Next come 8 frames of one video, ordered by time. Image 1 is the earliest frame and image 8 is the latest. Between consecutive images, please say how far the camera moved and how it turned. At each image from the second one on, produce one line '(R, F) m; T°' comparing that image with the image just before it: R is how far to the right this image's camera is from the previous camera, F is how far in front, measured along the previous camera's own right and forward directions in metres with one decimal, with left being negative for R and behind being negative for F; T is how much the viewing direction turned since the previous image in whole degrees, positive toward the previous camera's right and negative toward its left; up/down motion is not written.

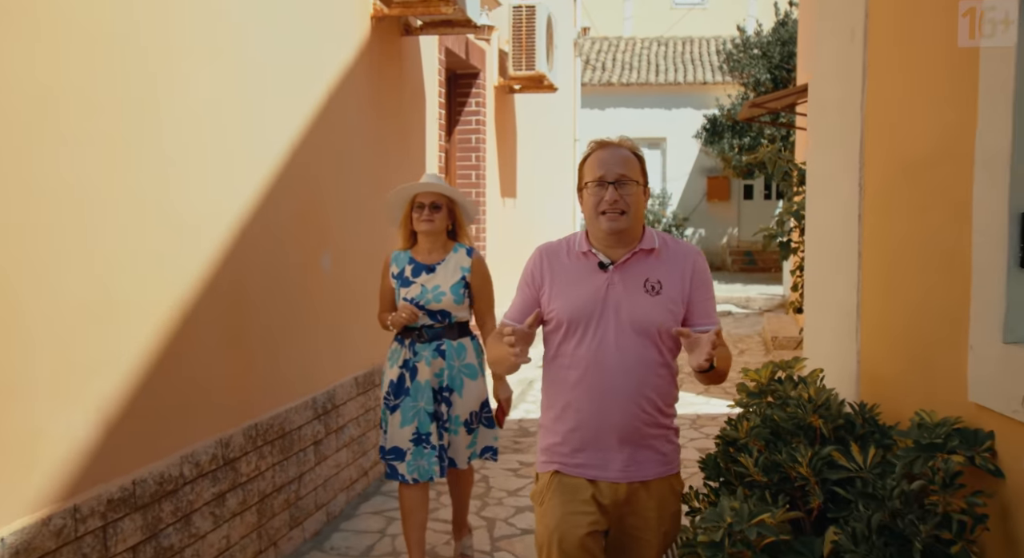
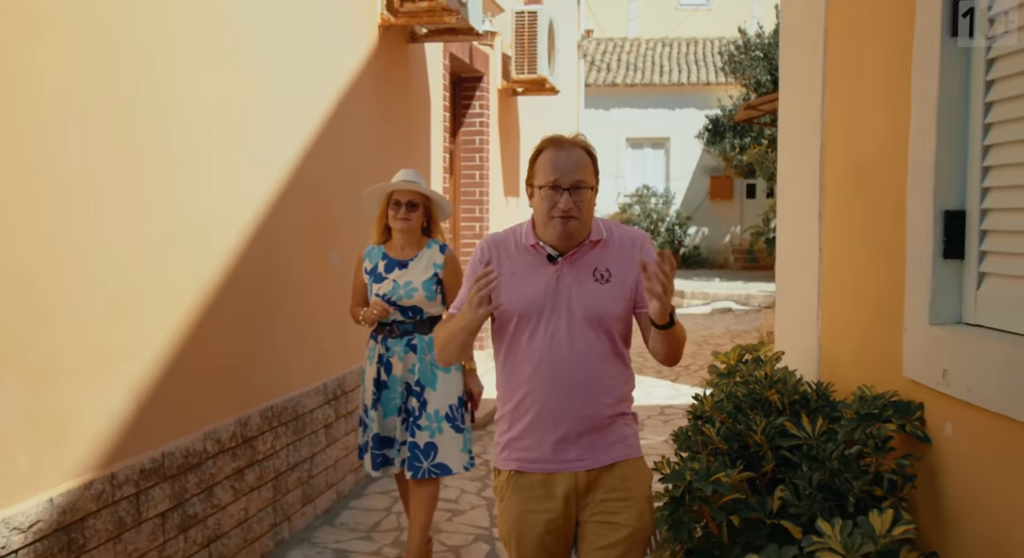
(+0.1, -0.3) m; -1°
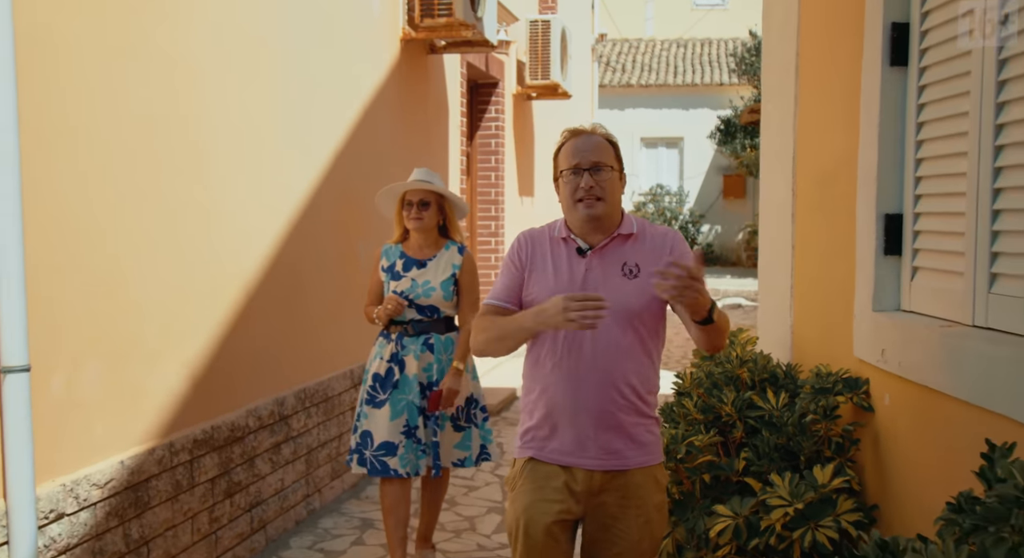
(0.0, -0.5) m; -1°
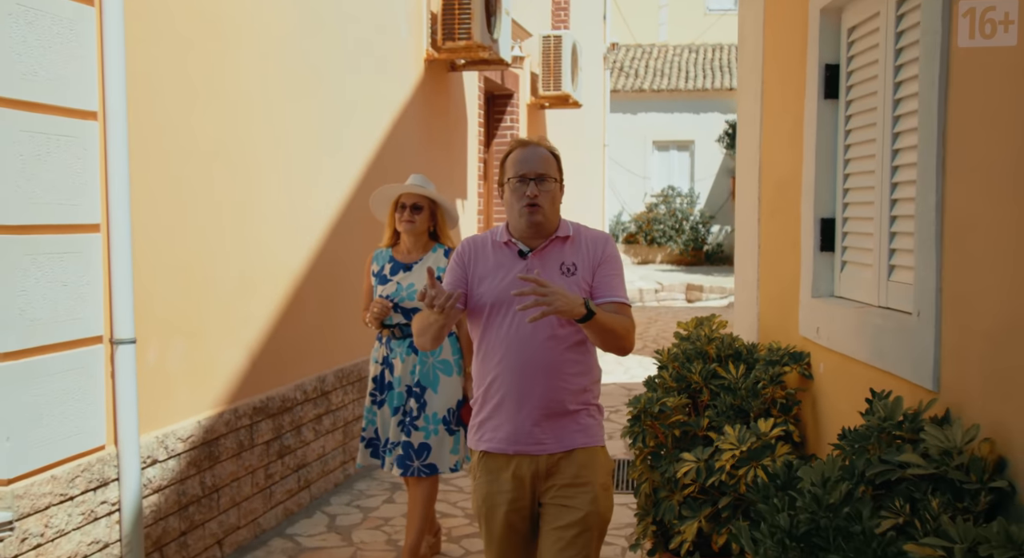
(0.0, -0.7) m; -1°
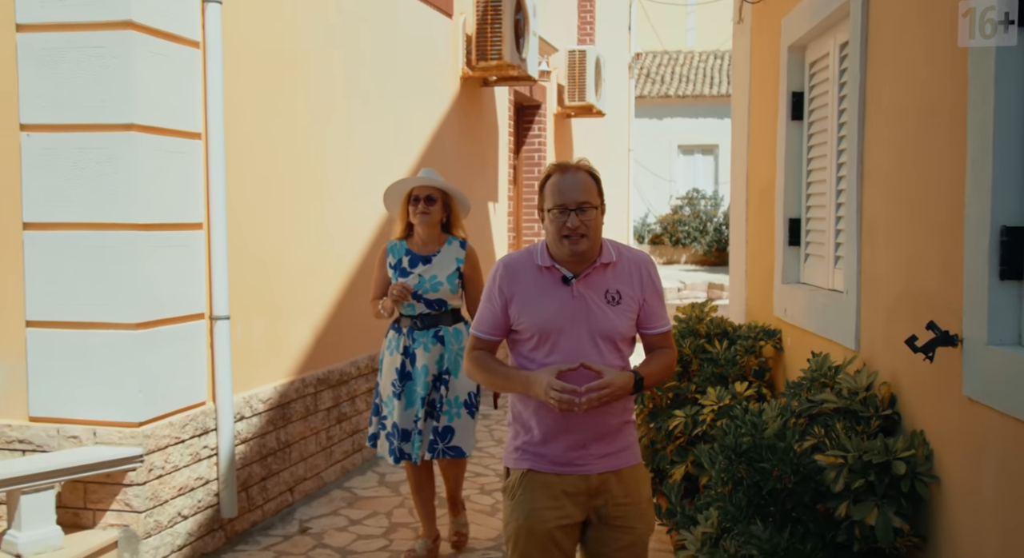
(0.0, -0.8) m; -2°
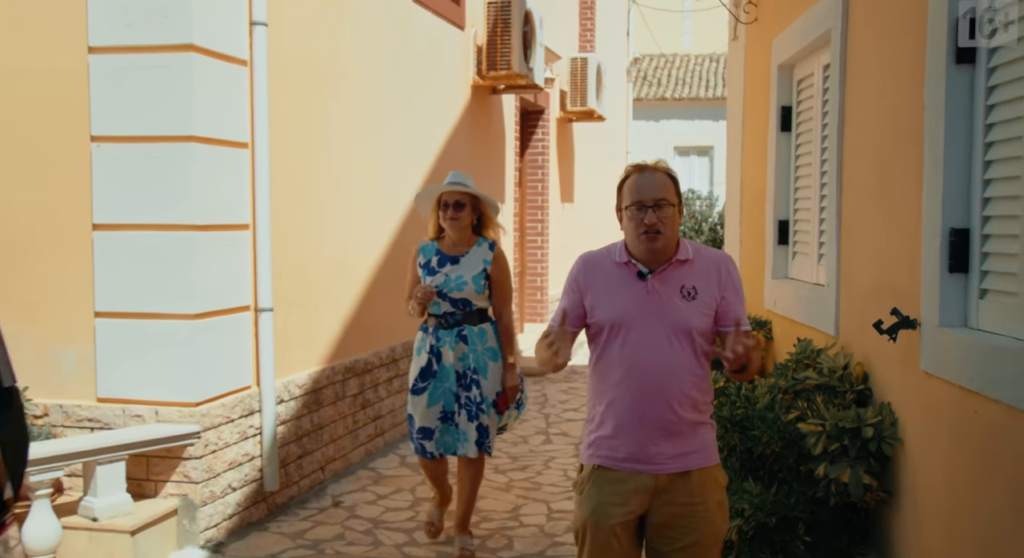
(-0.1, -0.5) m; 0°
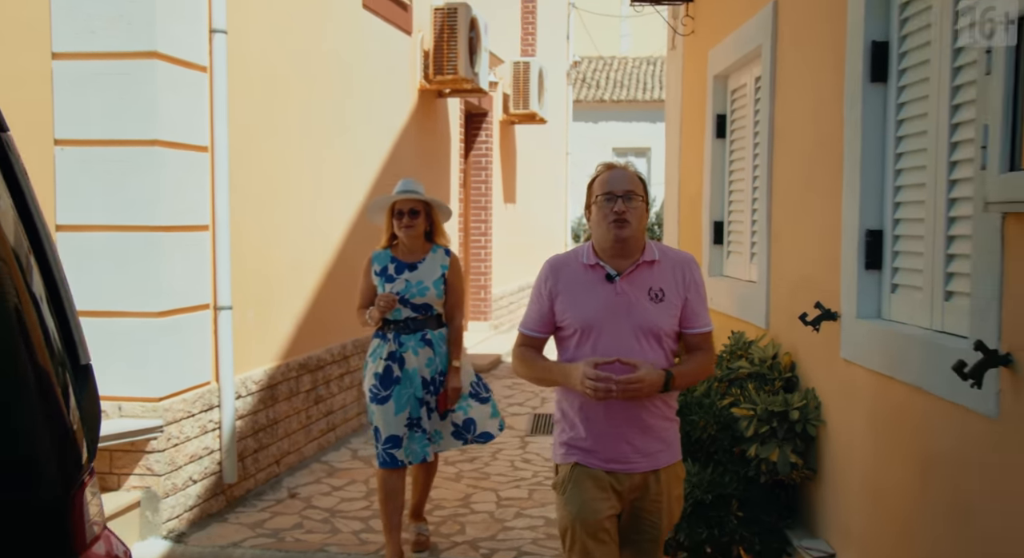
(-0.1, -0.2) m; +4°
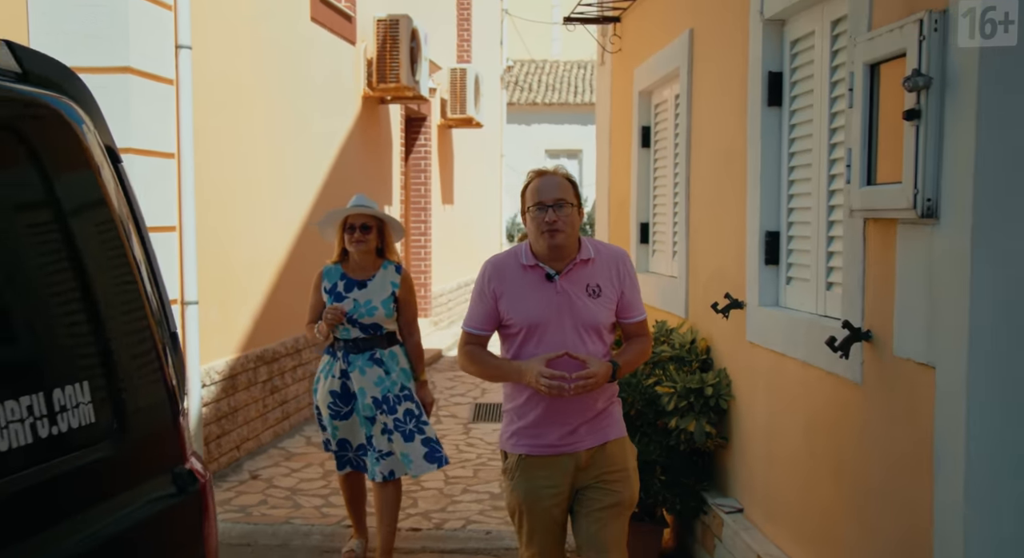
(-0.1, -0.5) m; +4°
